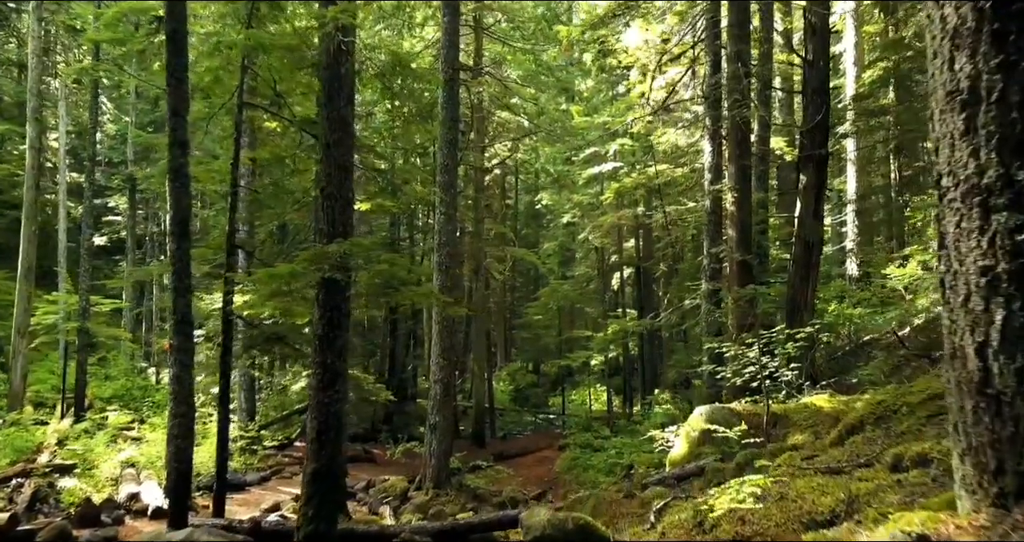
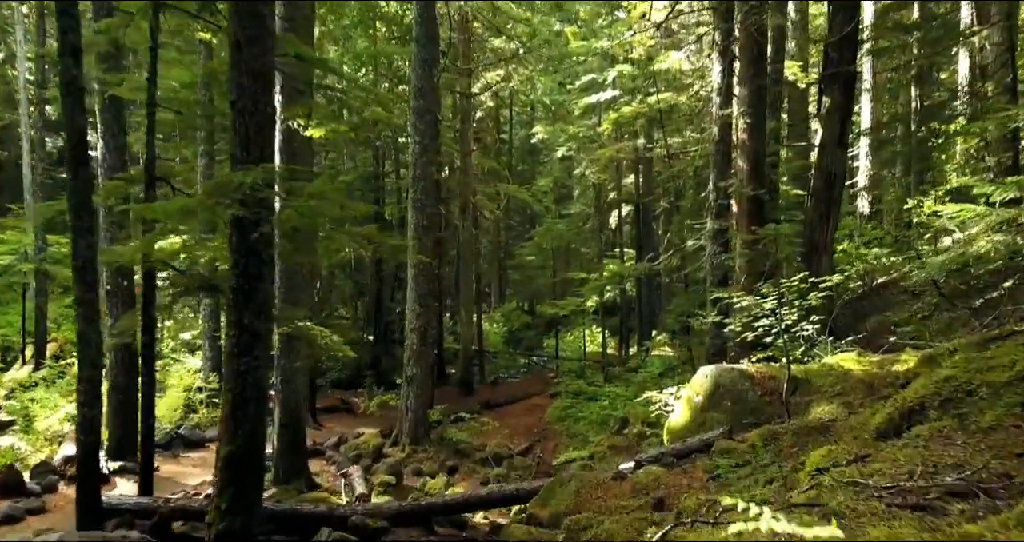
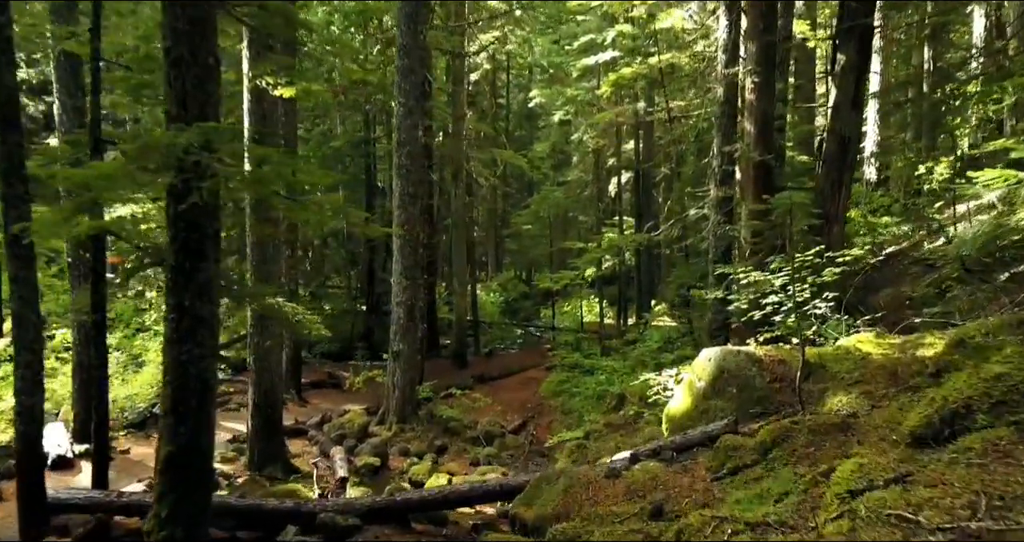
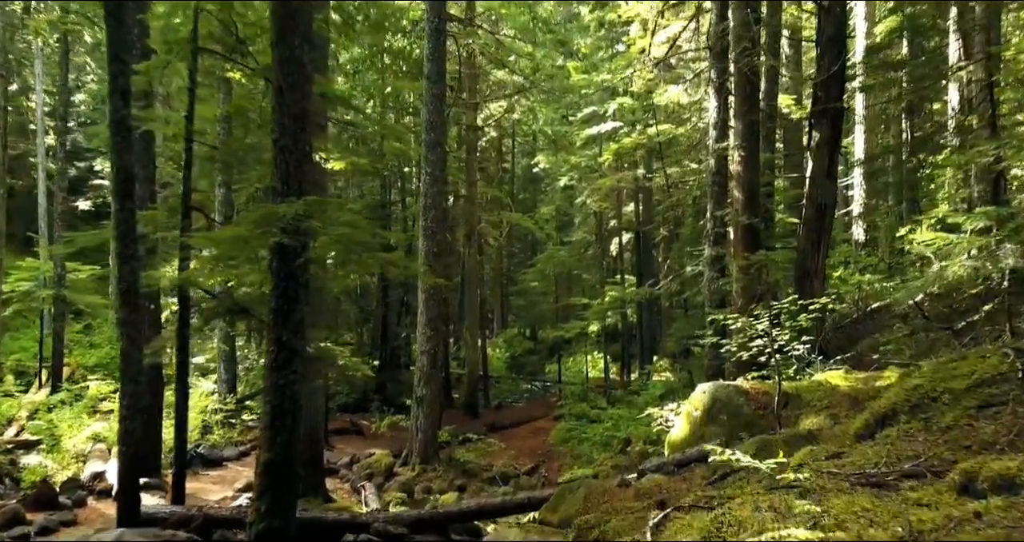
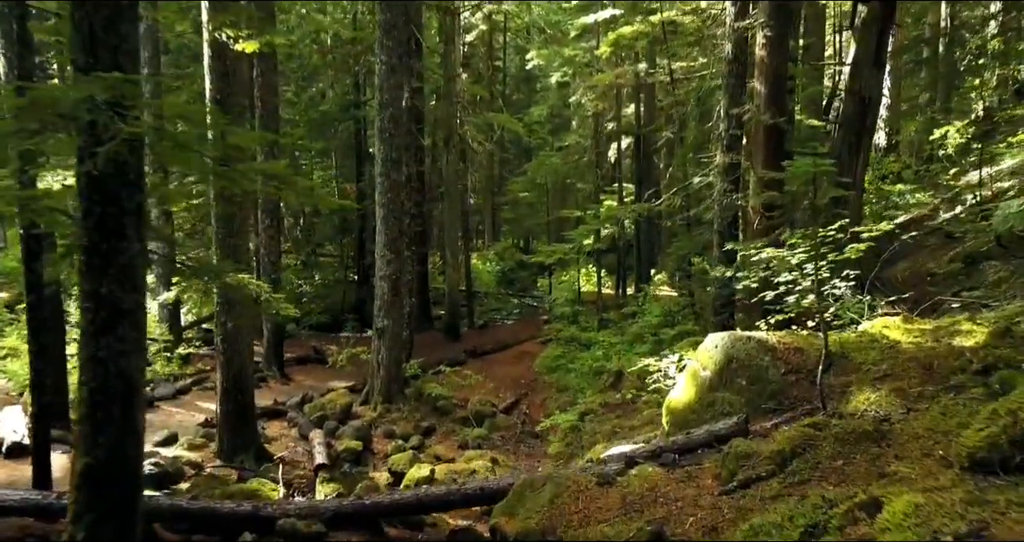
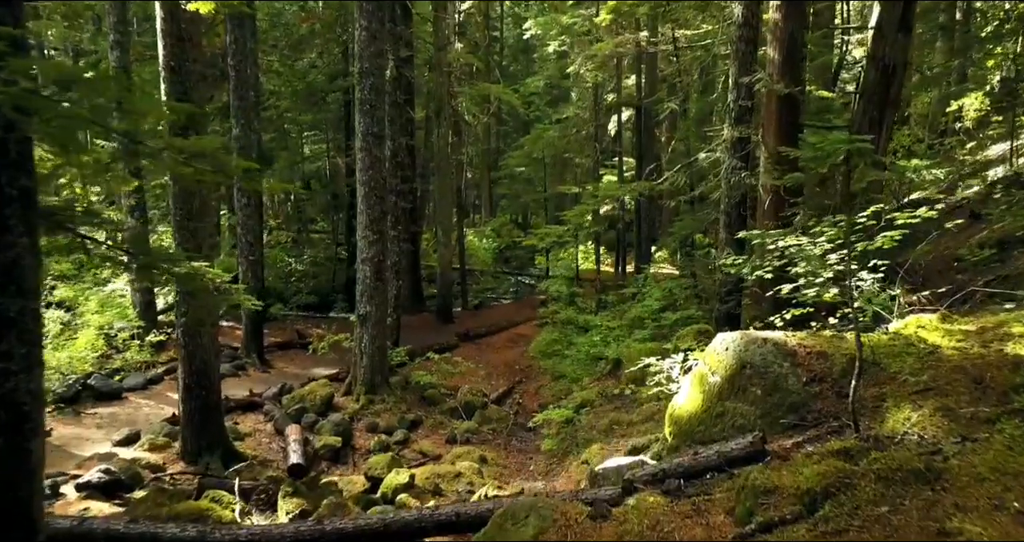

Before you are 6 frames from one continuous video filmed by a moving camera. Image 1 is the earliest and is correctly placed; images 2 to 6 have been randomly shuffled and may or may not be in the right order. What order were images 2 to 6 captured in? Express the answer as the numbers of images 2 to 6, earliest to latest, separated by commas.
4, 2, 3, 5, 6
